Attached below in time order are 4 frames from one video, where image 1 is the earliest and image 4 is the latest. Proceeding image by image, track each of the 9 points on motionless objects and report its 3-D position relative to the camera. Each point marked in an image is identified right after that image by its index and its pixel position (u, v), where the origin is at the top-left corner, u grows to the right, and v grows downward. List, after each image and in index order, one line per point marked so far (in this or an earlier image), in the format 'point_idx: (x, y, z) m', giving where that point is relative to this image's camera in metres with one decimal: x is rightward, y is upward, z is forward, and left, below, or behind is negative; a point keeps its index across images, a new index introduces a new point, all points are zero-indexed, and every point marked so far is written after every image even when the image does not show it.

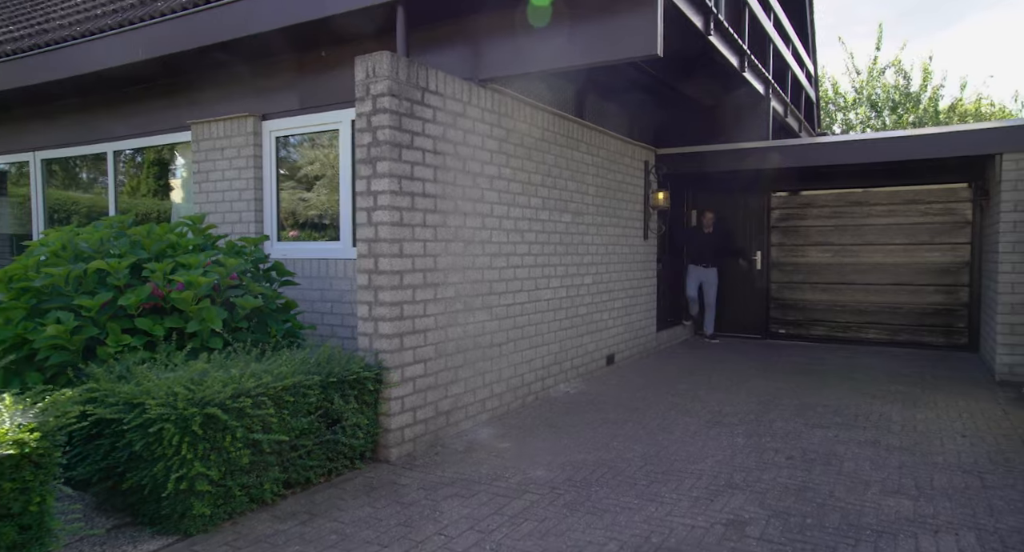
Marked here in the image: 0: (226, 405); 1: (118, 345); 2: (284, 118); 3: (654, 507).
0: (-1.3, -0.6, +3.3) m
1: (-2.2, -0.4, +3.9) m
2: (-2.0, +1.4, +6.2) m
3: (+0.7, -1.1, +3.5) m
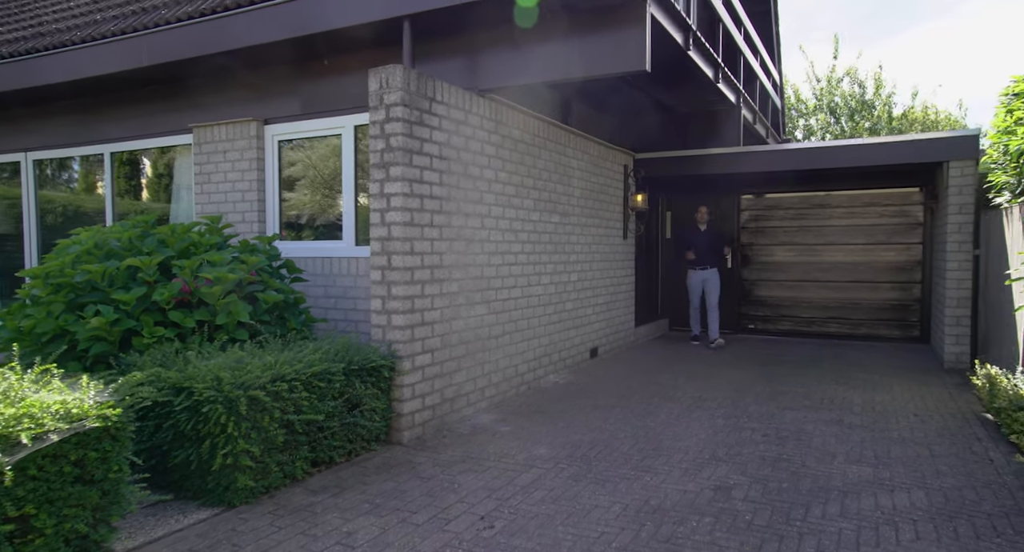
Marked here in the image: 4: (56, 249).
0: (-1.3, -0.6, +3.6) m
1: (-2.1, -0.3, +4.2) m
2: (-2.1, +1.4, +6.5) m
3: (+0.8, -1.1, +3.9) m
4: (-2.9, +0.2, +4.7) m
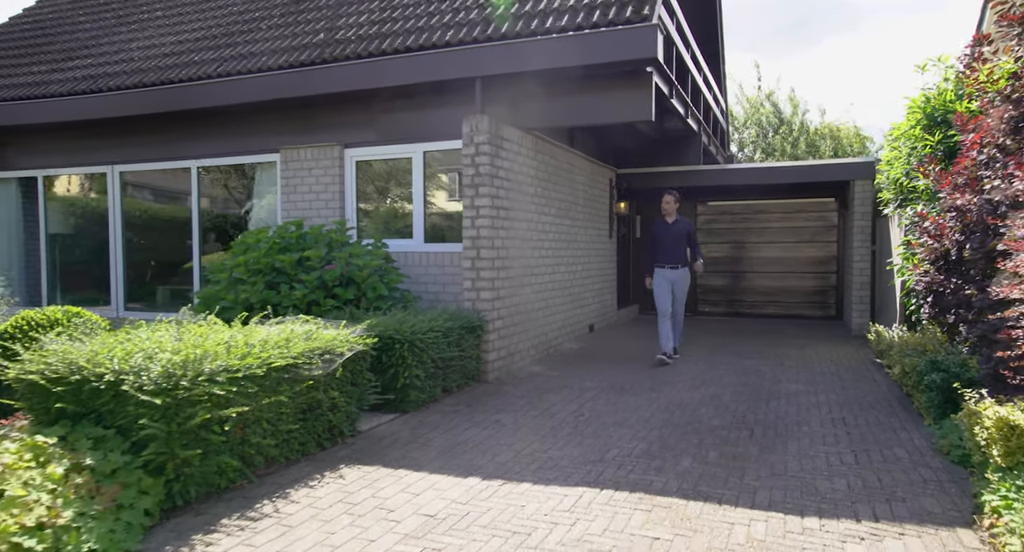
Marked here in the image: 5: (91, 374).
0: (-0.7, -0.5, +5.6) m
1: (-1.6, -0.2, +6.1) m
2: (-1.7, +1.5, +8.4) m
3: (+1.3, -1.0, +6.1) m
4: (-2.4, +0.3, +6.5) m
5: (-2.0, -0.5, +3.5) m
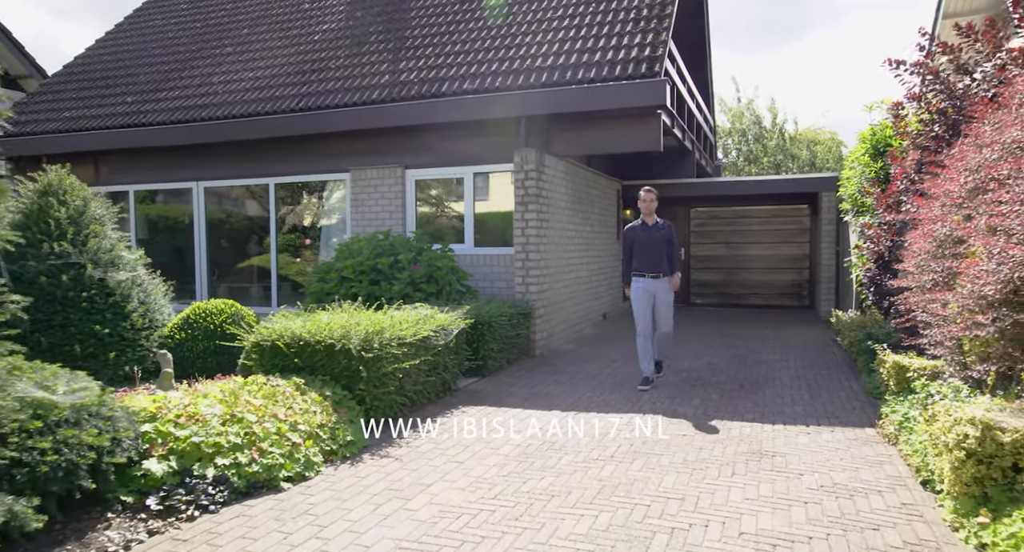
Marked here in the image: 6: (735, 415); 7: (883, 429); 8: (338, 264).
0: (-0.2, -0.4, +7.5) m
1: (-1.1, -0.2, +7.9) m
2: (-1.3, +1.5, +10.3) m
3: (+1.8, -0.9, +8.0) m
4: (-1.9, +0.3, +8.4) m
5: (-1.5, -0.5, +5.4) m
6: (+1.7, -1.1, +5.5) m
7: (+2.5, -1.0, +4.8) m
8: (-2.0, +0.1, +8.3) m
